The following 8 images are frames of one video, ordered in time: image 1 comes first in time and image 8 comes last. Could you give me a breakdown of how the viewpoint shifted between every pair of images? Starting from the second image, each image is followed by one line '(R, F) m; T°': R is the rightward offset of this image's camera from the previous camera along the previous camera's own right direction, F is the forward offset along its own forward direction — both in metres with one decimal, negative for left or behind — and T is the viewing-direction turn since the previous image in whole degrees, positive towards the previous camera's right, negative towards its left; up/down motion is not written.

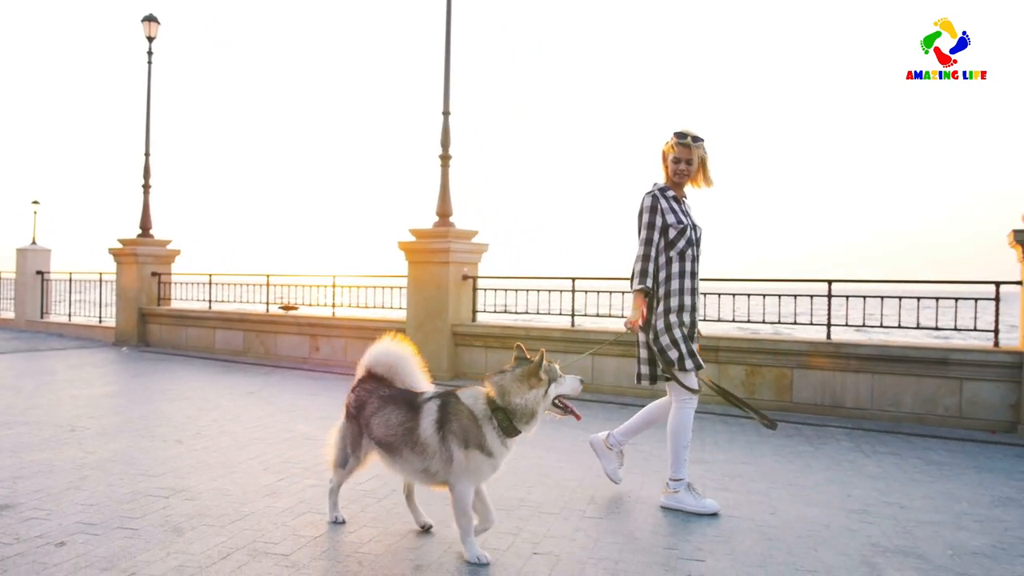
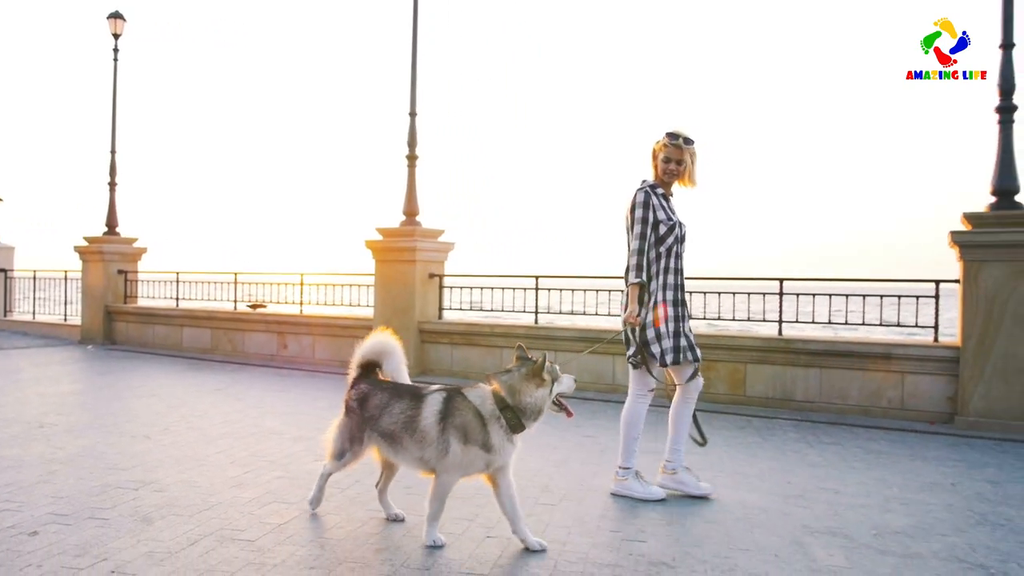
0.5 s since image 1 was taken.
(+0.1, -0.2) m; +2°
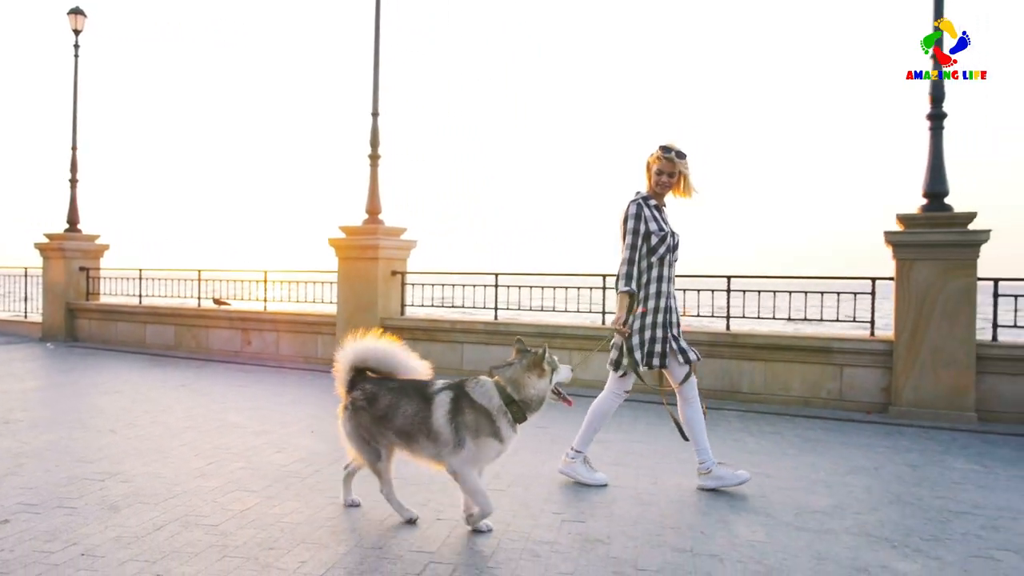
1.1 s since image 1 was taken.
(+0.1, -0.3) m; +2°
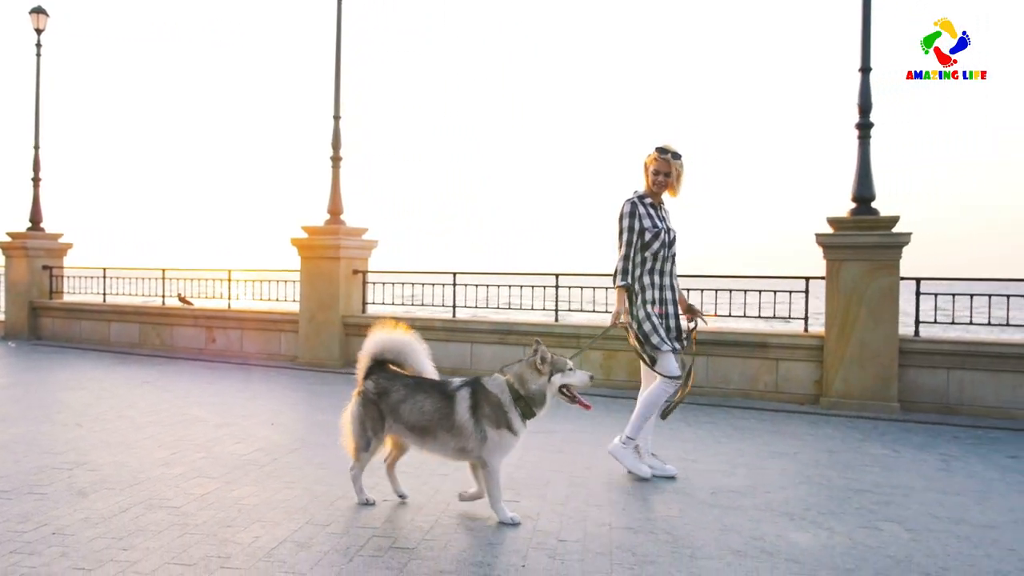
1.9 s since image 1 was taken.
(+0.2, -0.4) m; +2°
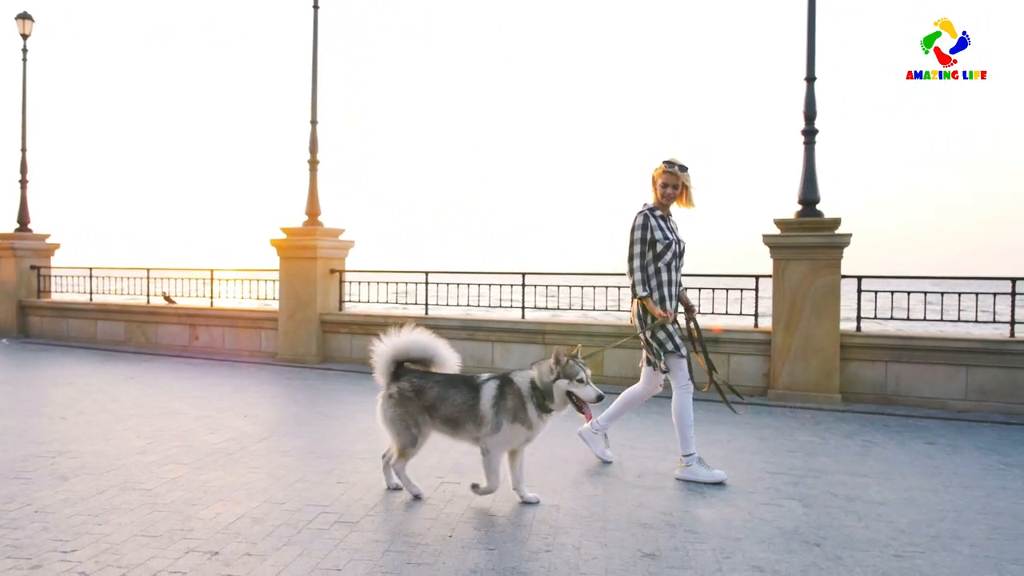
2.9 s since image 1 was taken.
(+0.3, -0.5) m; +1°
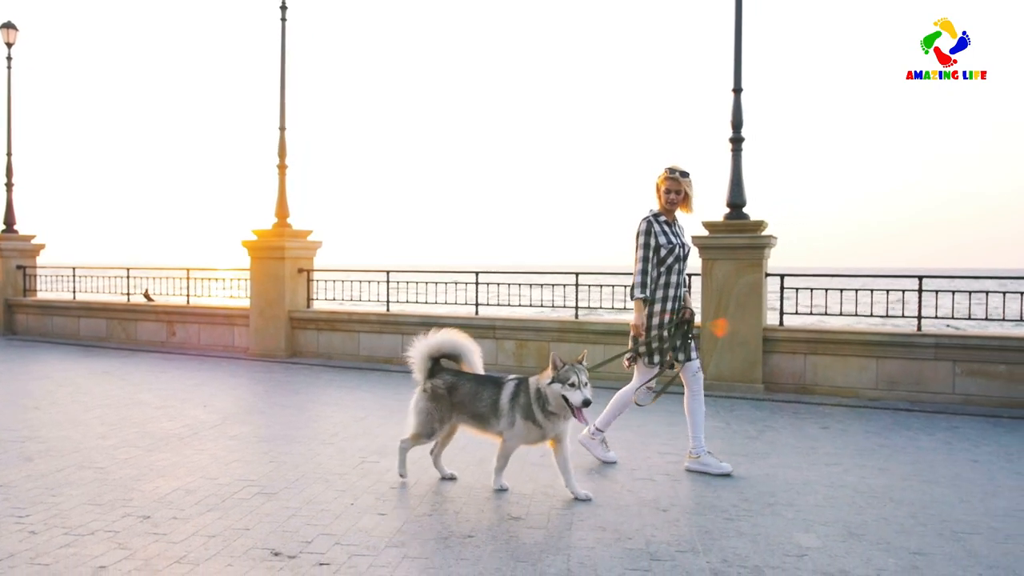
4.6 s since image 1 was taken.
(+0.6, -0.7) m; 0°
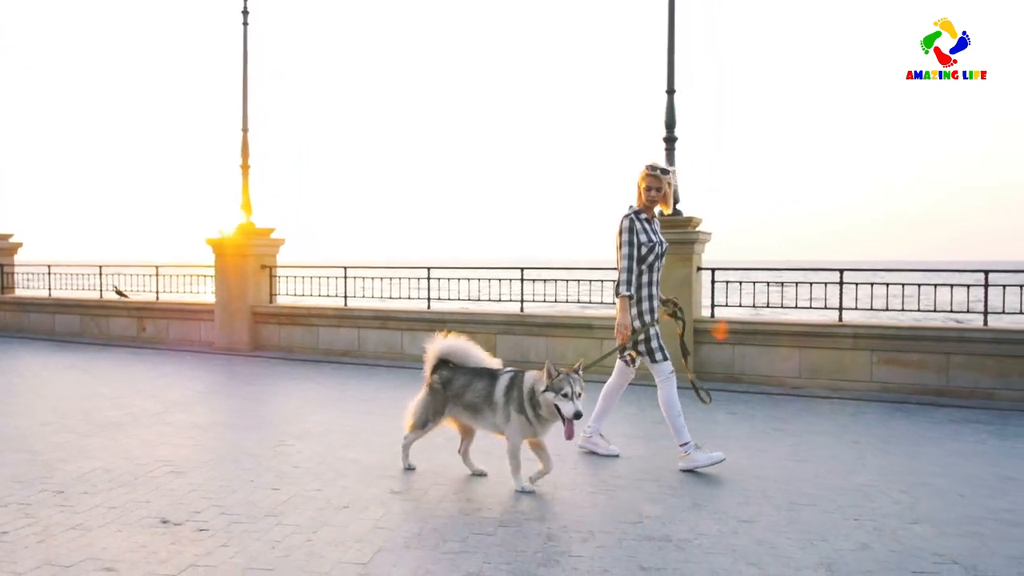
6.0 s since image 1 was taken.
(+0.8, -0.5) m; 0°
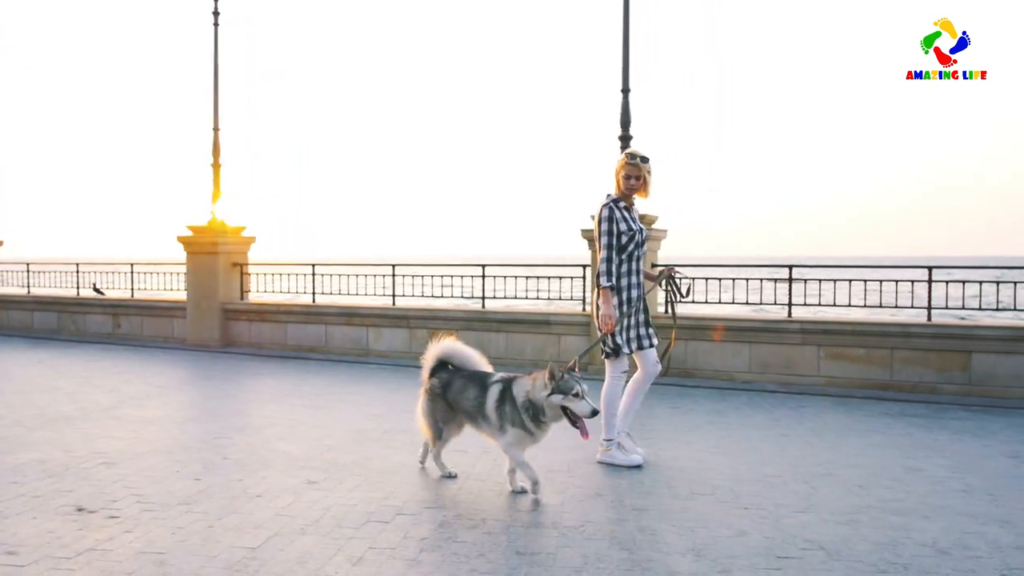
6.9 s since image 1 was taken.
(+0.6, -0.2) m; 0°
